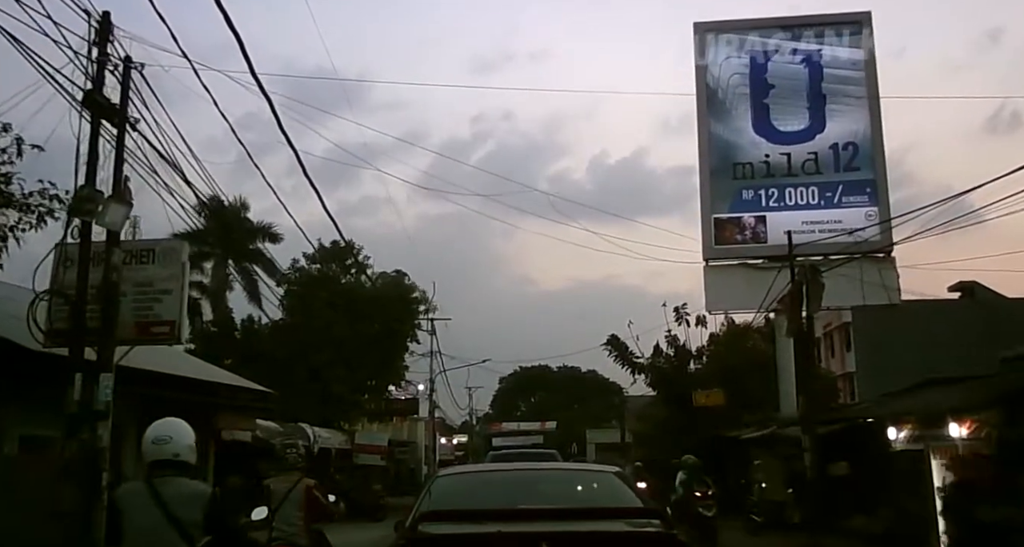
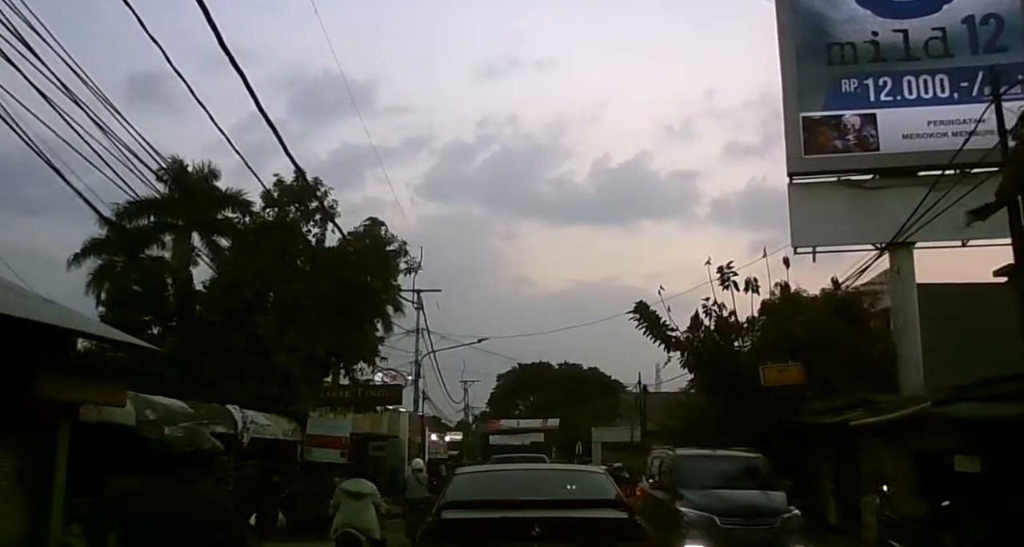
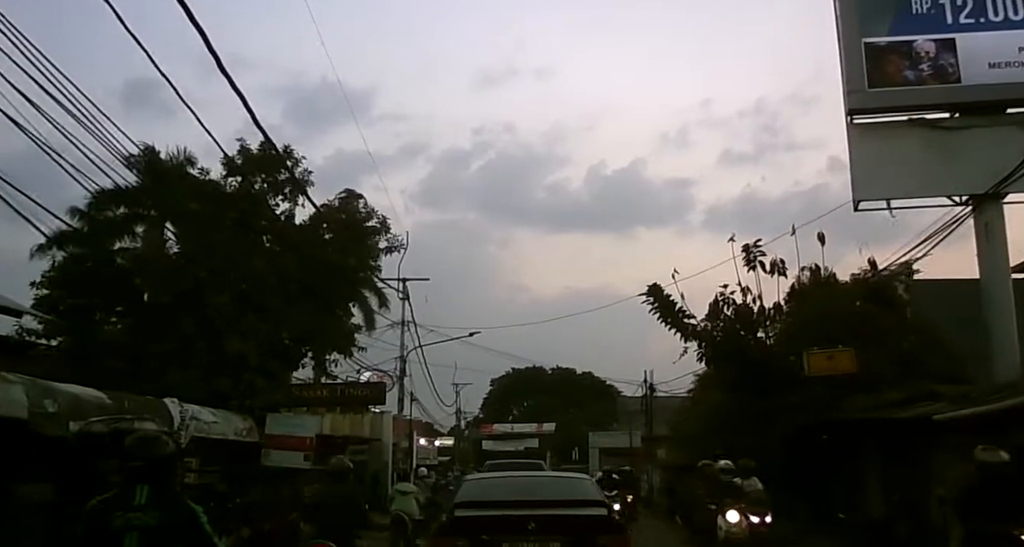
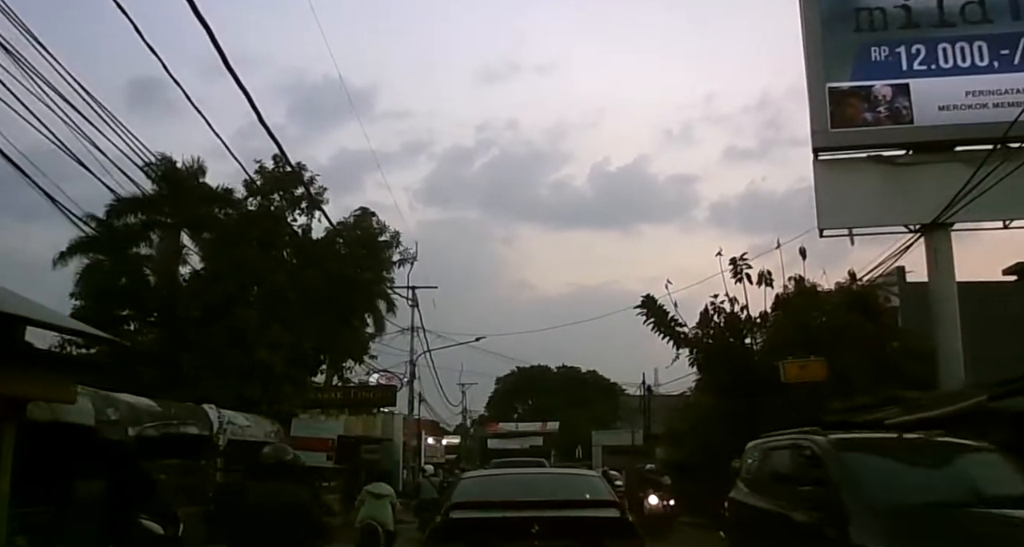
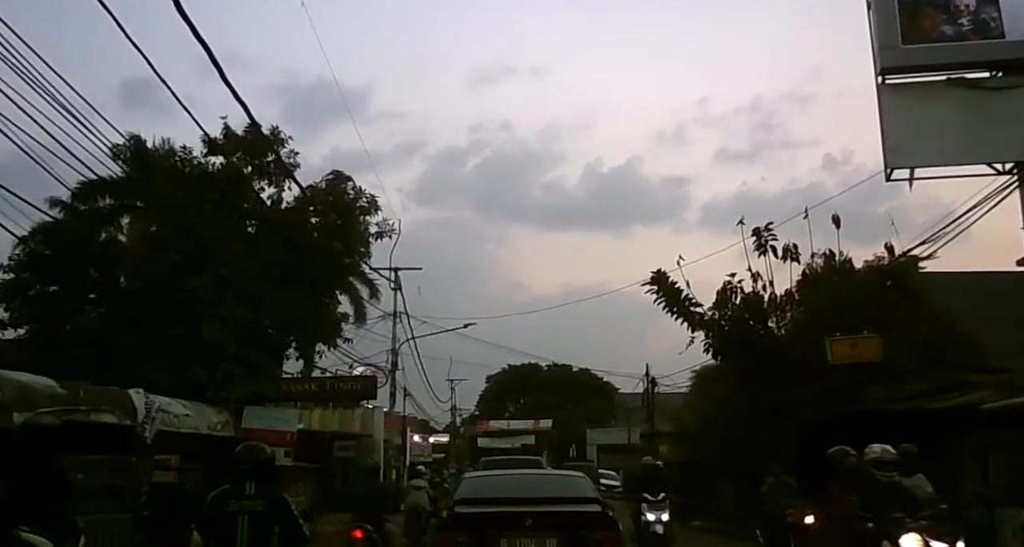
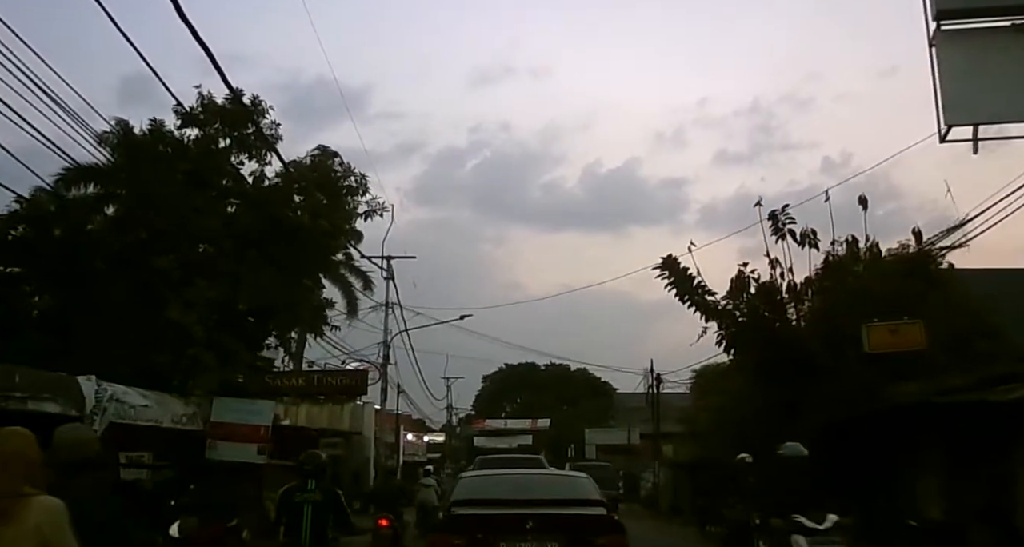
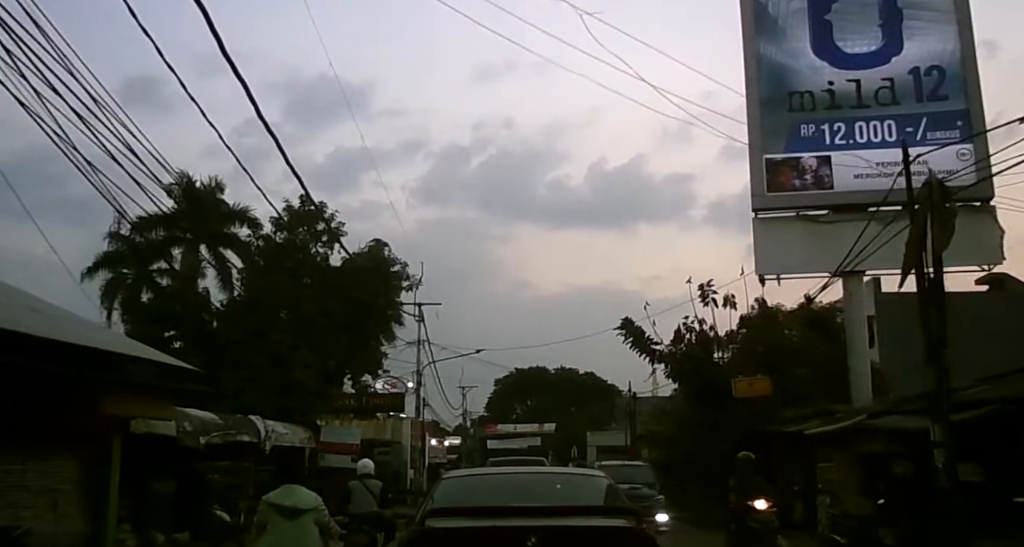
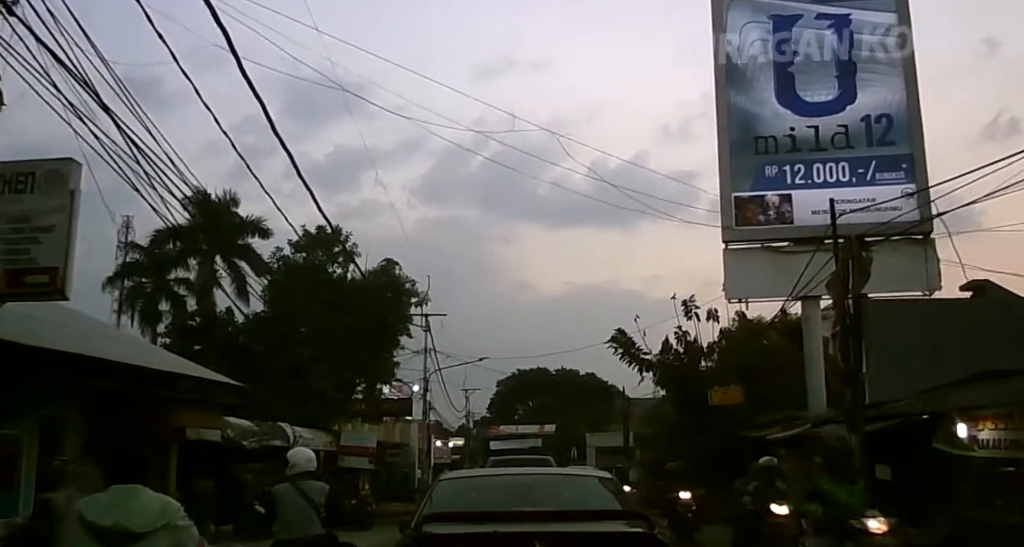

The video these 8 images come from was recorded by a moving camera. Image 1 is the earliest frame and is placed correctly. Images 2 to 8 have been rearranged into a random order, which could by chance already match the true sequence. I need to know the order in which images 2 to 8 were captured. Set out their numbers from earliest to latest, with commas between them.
8, 7, 2, 4, 3, 5, 6
